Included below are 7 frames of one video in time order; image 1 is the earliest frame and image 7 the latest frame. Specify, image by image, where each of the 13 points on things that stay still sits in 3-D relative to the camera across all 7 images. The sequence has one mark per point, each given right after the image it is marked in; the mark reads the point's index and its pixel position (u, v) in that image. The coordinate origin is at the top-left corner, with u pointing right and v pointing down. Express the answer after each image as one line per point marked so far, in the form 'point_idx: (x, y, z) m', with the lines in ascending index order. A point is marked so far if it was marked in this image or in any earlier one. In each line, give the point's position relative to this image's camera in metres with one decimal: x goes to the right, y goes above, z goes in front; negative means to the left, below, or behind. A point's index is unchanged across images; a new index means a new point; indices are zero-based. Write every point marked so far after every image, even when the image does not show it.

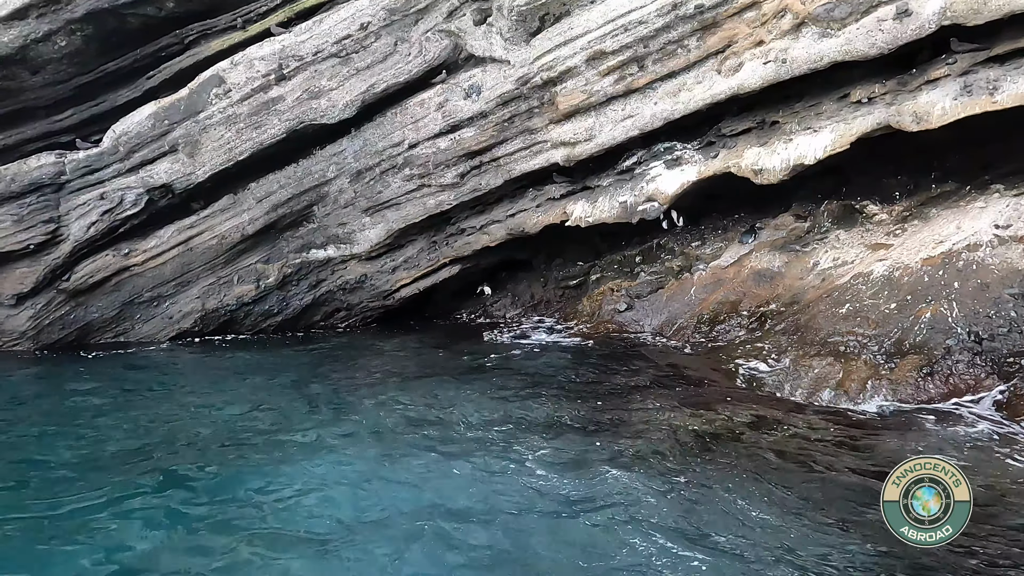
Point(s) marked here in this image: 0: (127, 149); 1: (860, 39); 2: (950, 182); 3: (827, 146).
0: (-3.5, +1.3, +7.2) m
1: (+2.3, +1.7, +5.2) m
2: (+3.3, +0.8, +6.0) m
3: (+2.2, +1.0, +5.6) m
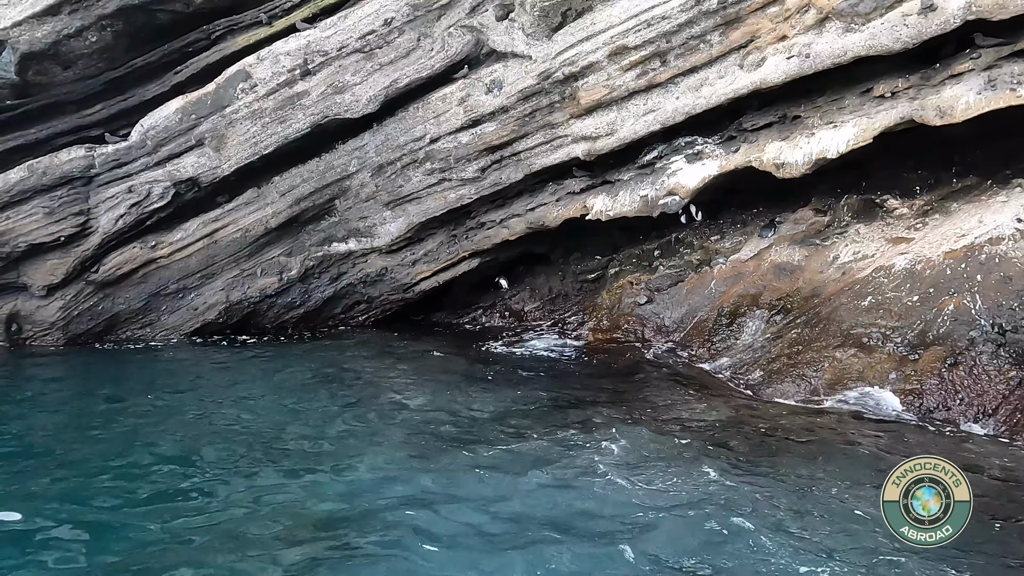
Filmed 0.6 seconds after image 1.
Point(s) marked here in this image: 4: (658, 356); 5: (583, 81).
0: (-3.3, +1.3, +7.3) m
1: (+2.5, +1.7, +5.3) m
2: (+3.5, +0.8, +6.0) m
3: (+2.4, +1.1, +5.7) m
4: (+1.2, -0.6, +6.3) m
5: (+0.6, +1.8, +6.7) m
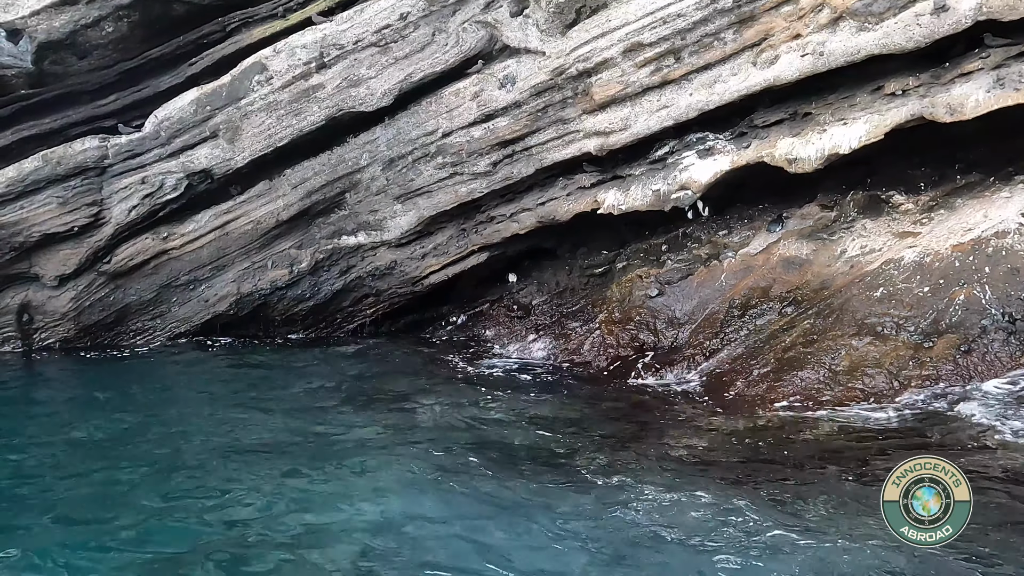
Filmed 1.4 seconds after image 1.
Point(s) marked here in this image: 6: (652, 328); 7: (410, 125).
0: (-3.2, +1.4, +7.3) m
1: (+2.7, +1.8, +5.5) m
2: (+3.6, +0.9, +6.2) m
3: (+2.6, +1.1, +5.8) m
4: (+1.3, -0.6, +6.4) m
5: (+0.7, +1.8, +6.8) m
6: (+1.2, -0.3, +6.8) m
7: (-1.0, +1.6, +7.6) m
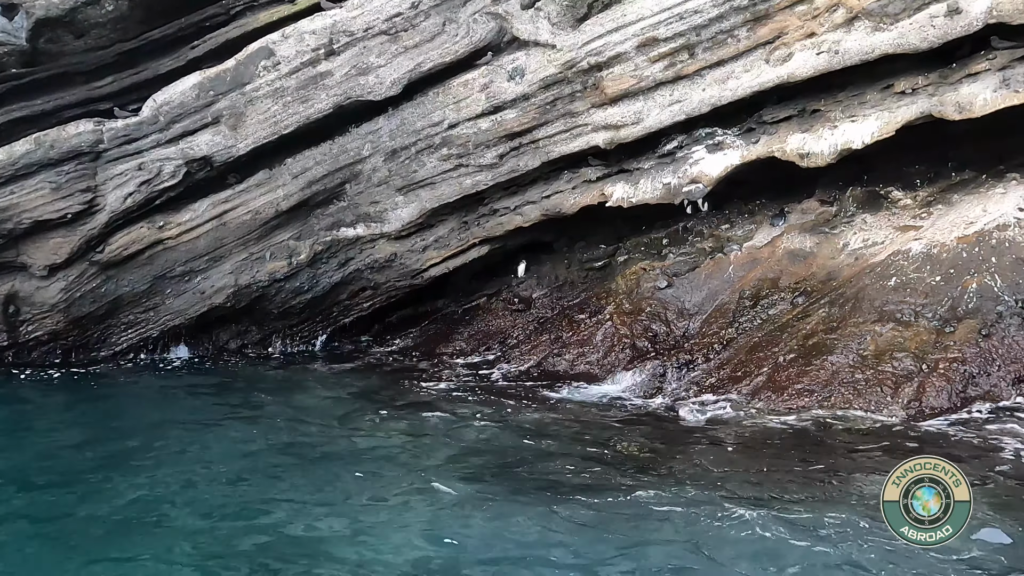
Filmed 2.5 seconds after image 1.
0: (-3.1, +1.5, +7.0) m
1: (+2.9, +1.8, +5.7) m
2: (+3.8, +1.0, +6.5) m
3: (+2.8, +1.2, +6.1) m
4: (+1.4, -0.5, +6.5) m
5: (+0.8, +1.9, +6.9) m
6: (+1.3, -0.3, +6.9) m
7: (-0.9, +1.6, +7.5) m
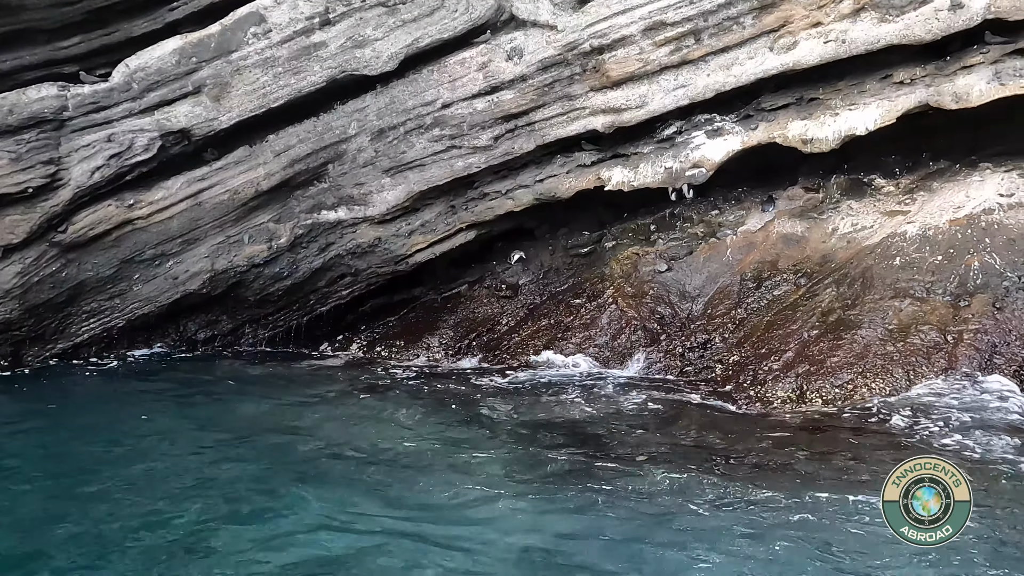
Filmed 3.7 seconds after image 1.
0: (-3.0, +1.6, +6.4) m
1: (+3.1, +2.0, +6.0) m
2: (+3.8, +1.1, +6.9) m
3: (+2.9, +1.4, +6.3) m
4: (+1.5, -0.3, +6.6) m
5: (+0.9, +2.0, +6.9) m
6: (+1.4, -0.1, +6.9) m
7: (-1.0, +1.8, +7.2) m
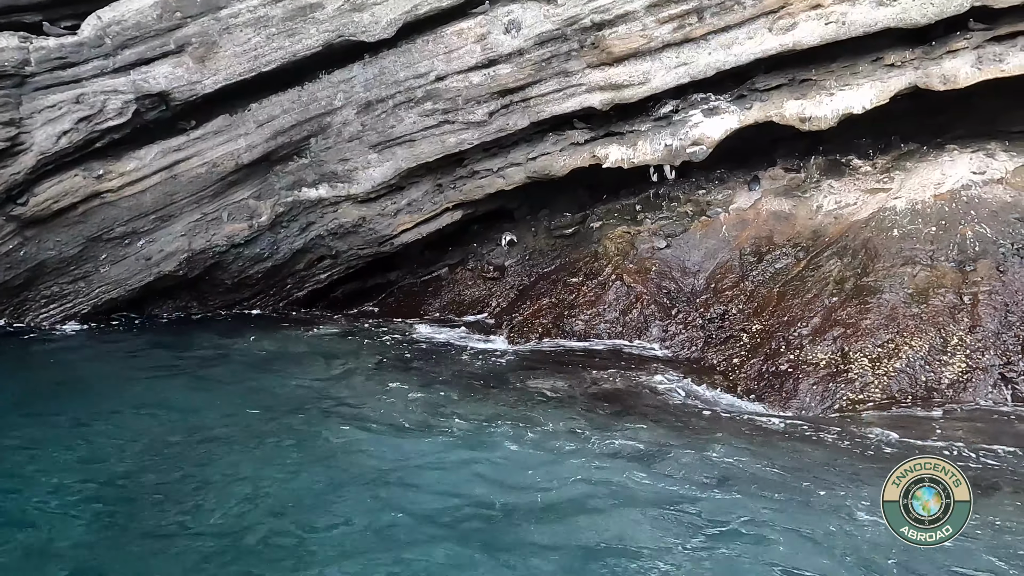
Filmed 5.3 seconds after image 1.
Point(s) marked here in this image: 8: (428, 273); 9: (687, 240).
0: (-2.9, +1.8, +5.8) m
1: (+3.2, +2.2, +6.4) m
2: (+3.8, +1.4, +7.4) m
3: (+3.0, +1.6, +6.6) m
4: (+1.6, -0.1, +6.7) m
5: (+0.9, +2.2, +6.8) m
6: (+1.4, +0.1, +6.9) m
7: (-1.0, +2.0, +6.9) m
8: (-0.8, +0.2, +8.0) m
9: (+1.6, +0.4, +7.2) m
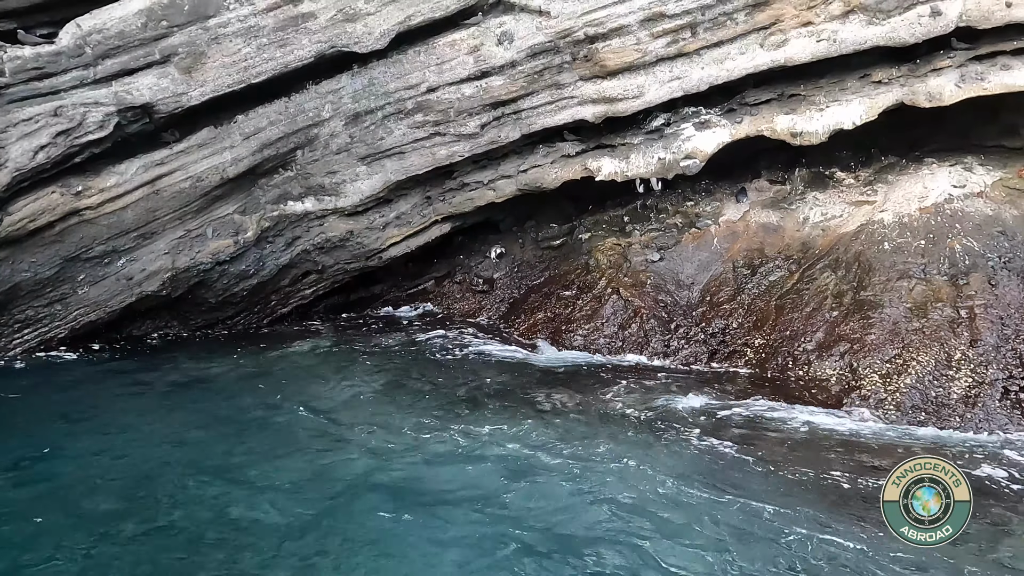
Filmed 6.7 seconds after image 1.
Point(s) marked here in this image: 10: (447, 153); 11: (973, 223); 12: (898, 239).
0: (-2.8, +1.6, +5.4) m
1: (+3.2, +2.1, +6.5) m
2: (+3.7, +1.3, +7.6) m
3: (+2.9, +1.5, +6.7) m
4: (+1.6, -0.2, +6.7) m
5: (+0.8, +2.1, +6.8) m
6: (+1.3, 0.0, +6.9) m
7: (-1.0, +1.8, +6.7) m
8: (-0.9, 0.0, +7.8) m
9: (+1.5, +0.3, +7.2) m
10: (-0.6, +1.2, +7.0) m
11: (+3.9, +0.5, +6.6) m
12: (+3.2, +0.4, +6.6) m
